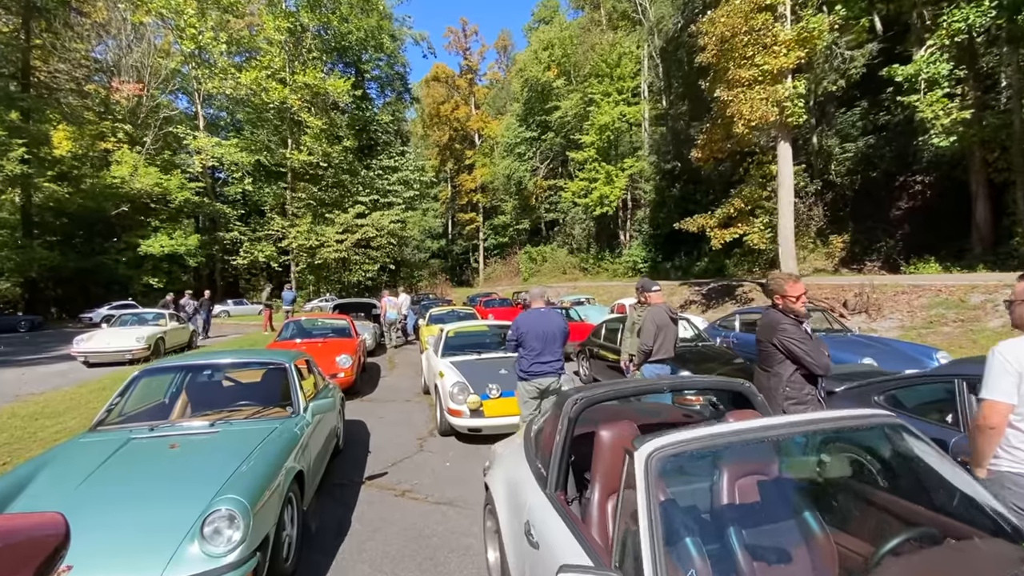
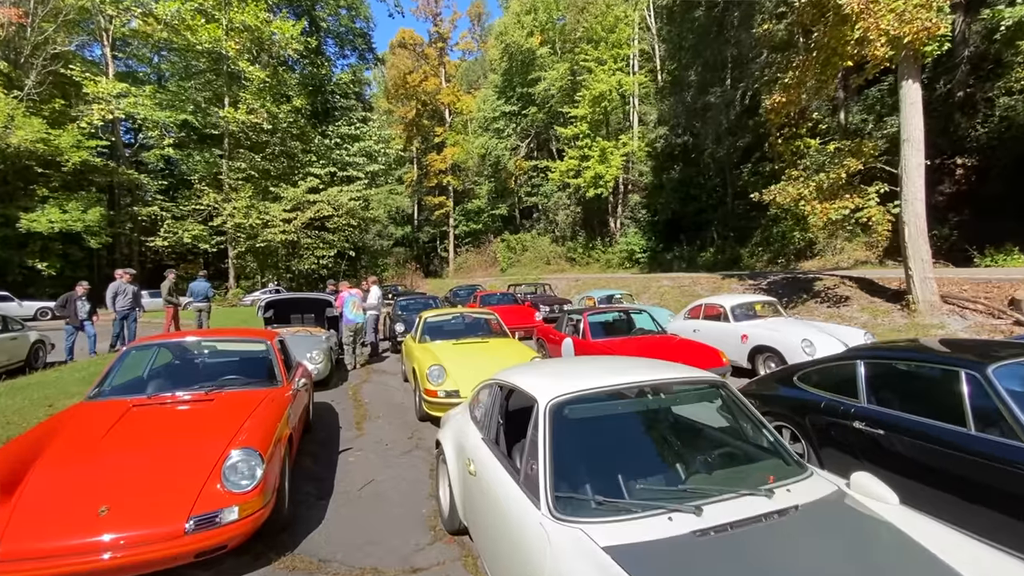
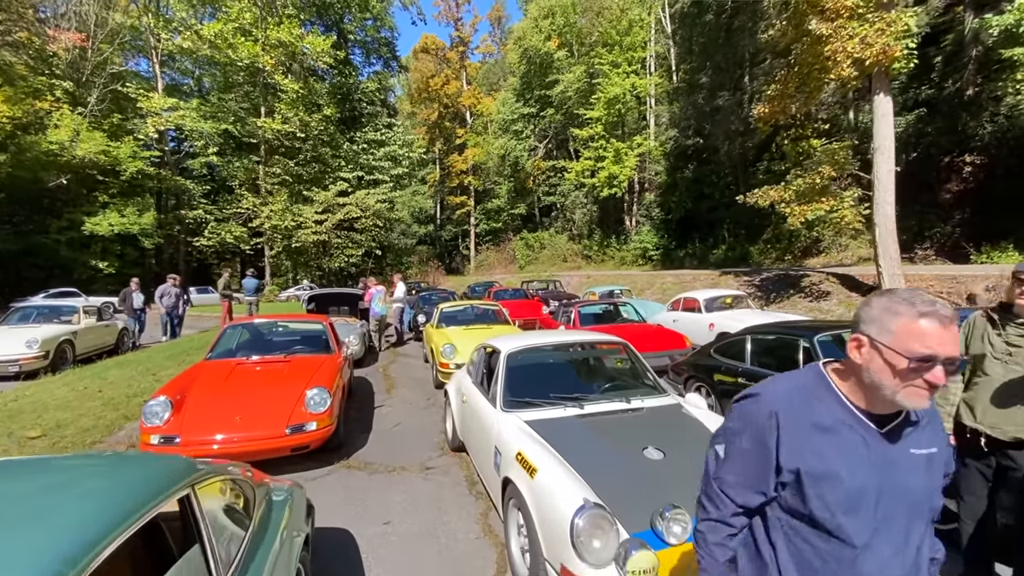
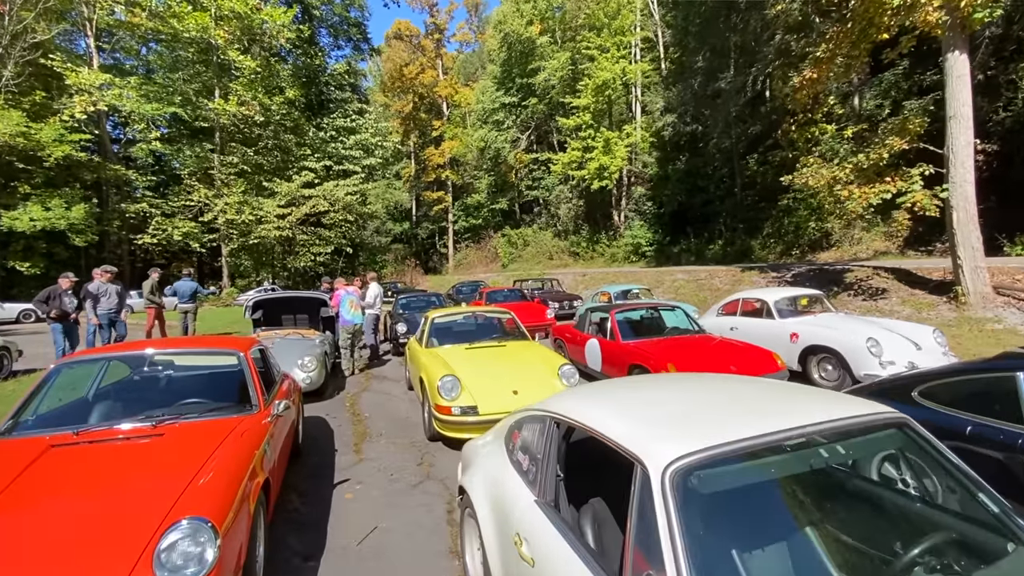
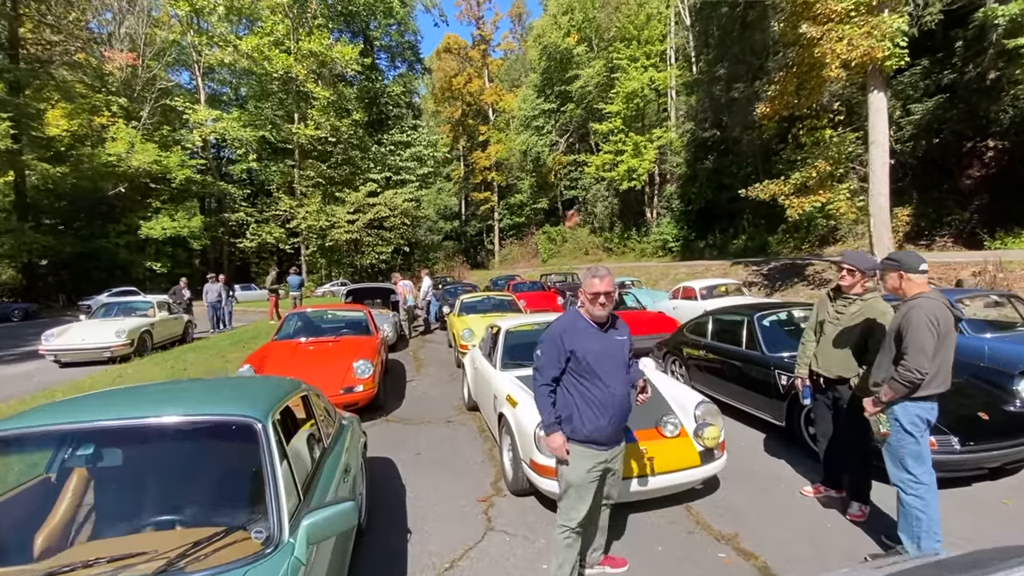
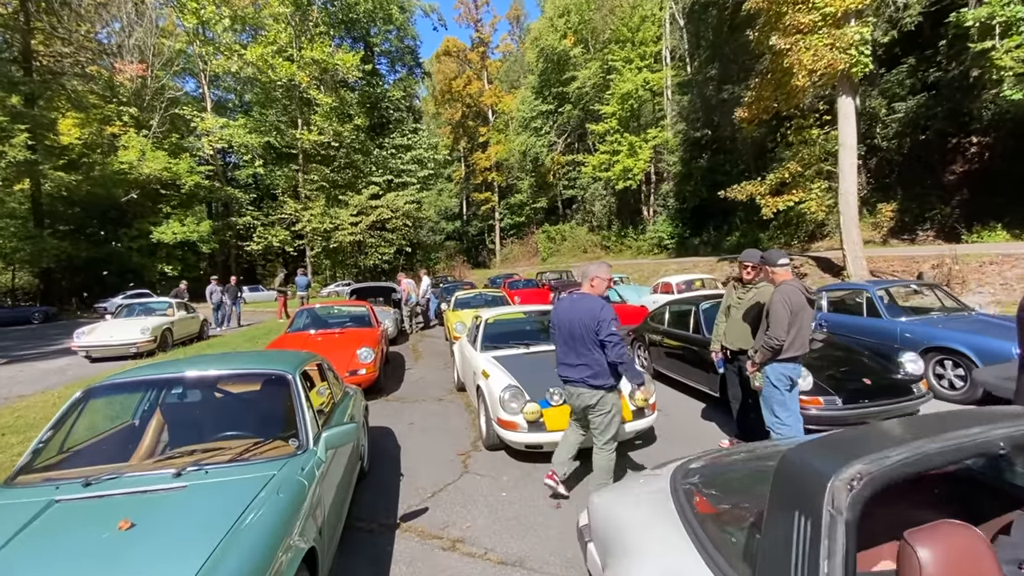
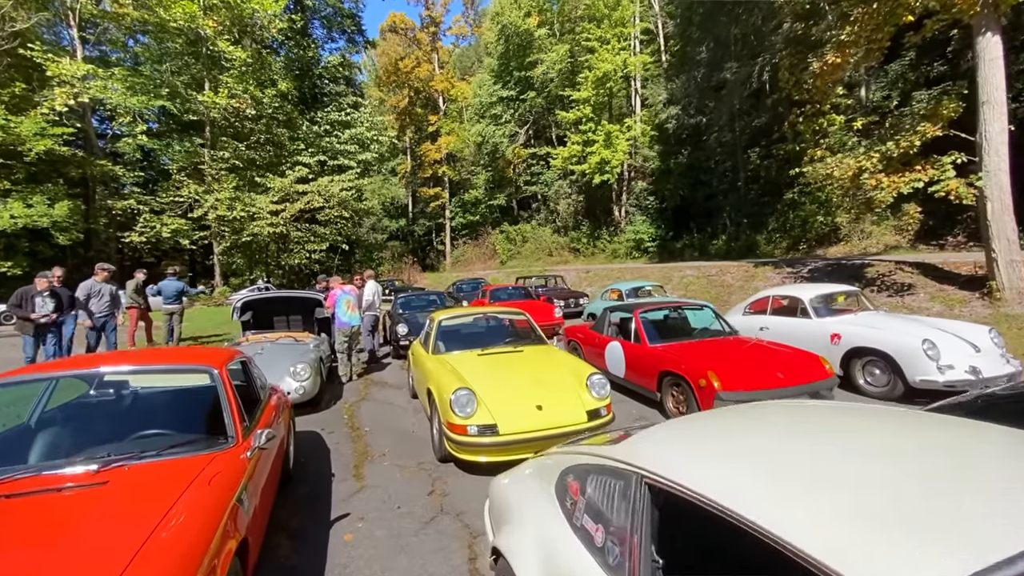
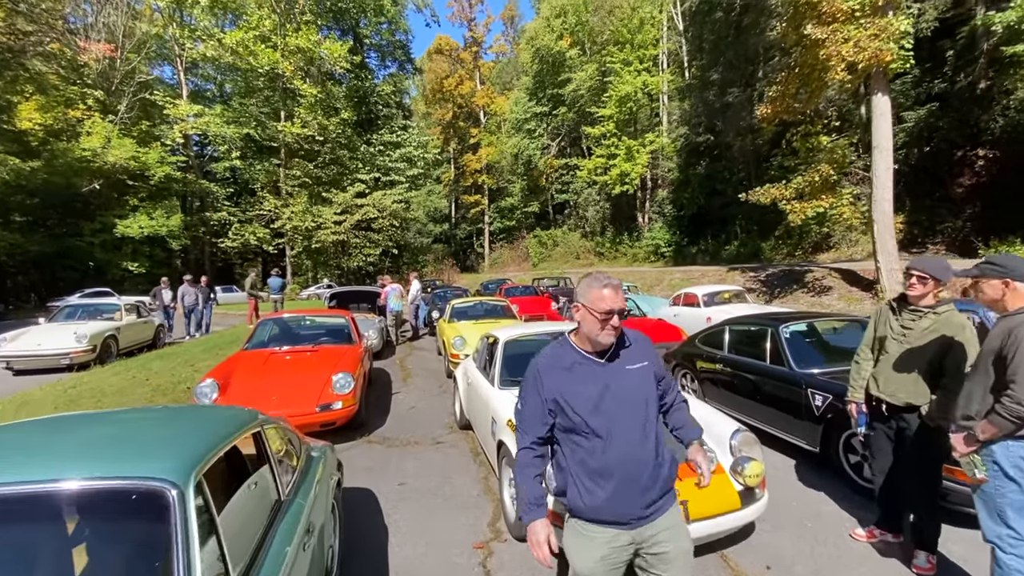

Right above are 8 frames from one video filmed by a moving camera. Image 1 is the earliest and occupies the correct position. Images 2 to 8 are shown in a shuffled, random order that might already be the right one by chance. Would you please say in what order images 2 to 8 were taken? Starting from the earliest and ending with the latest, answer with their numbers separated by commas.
6, 5, 8, 3, 2, 4, 7
